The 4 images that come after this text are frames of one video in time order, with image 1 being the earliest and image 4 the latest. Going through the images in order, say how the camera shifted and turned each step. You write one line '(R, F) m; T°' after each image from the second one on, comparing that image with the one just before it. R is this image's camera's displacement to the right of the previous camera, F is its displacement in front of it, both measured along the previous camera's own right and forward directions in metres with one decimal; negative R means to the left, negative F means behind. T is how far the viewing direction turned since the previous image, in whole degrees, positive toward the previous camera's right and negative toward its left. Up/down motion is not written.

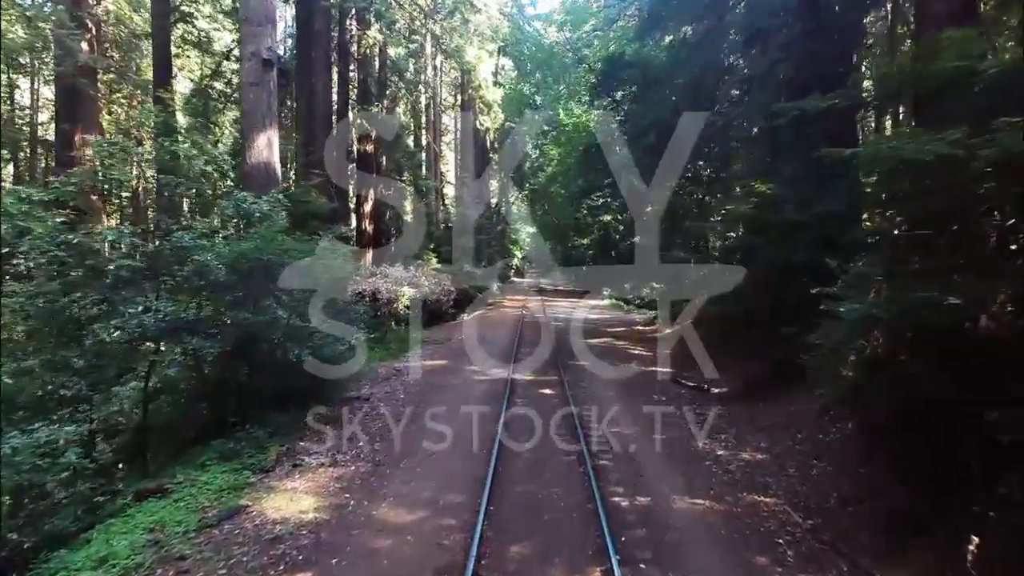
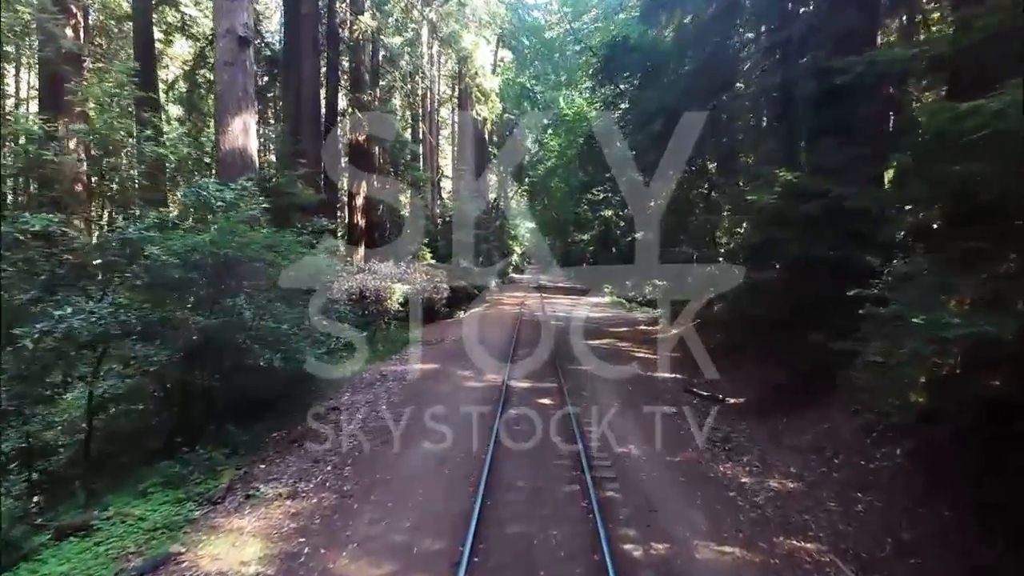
(+0.1, +1.2) m; 0°
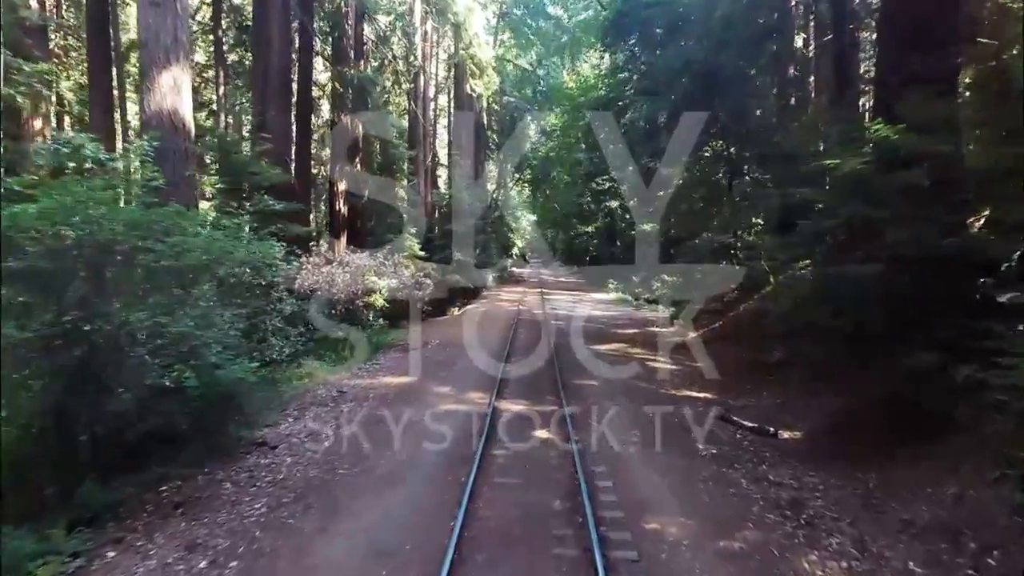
(+0.1, +2.6) m; 0°
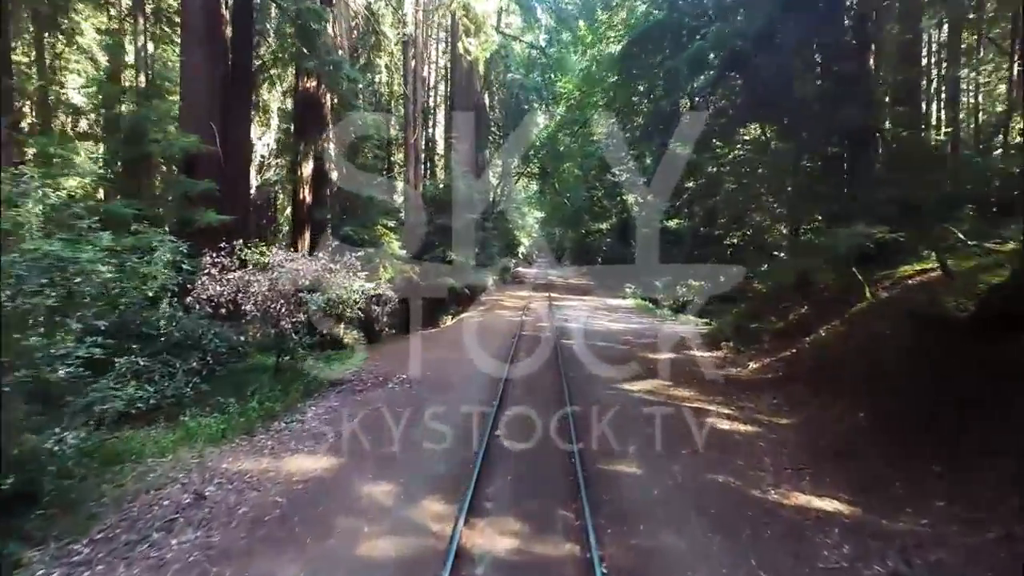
(+0.1, +4.7) m; 0°
